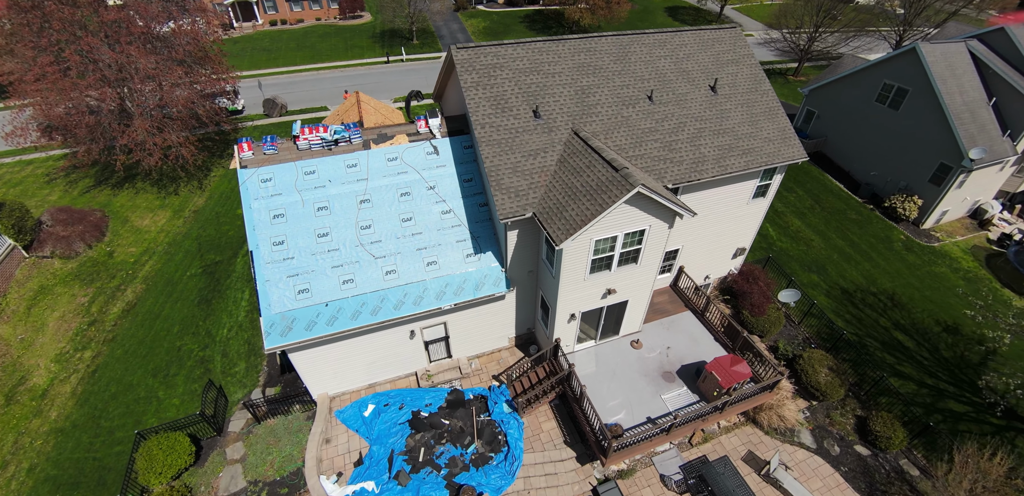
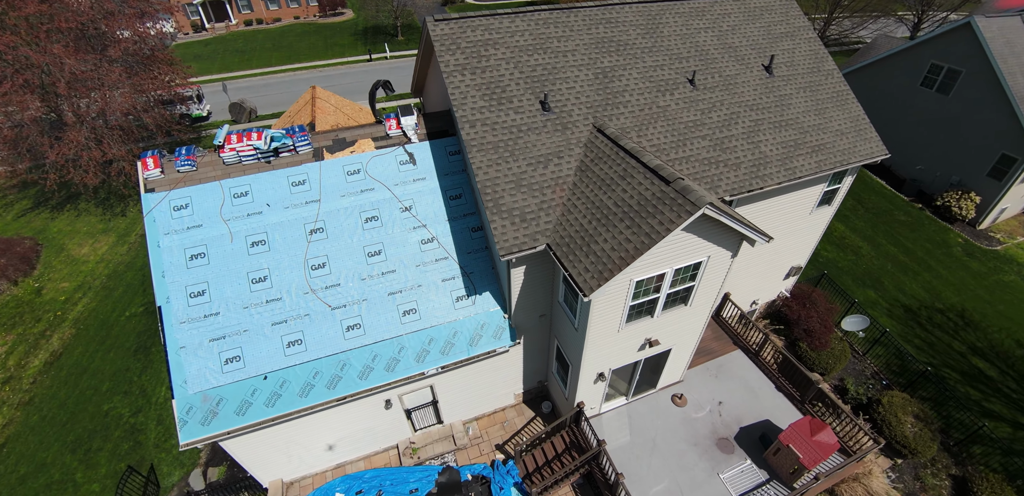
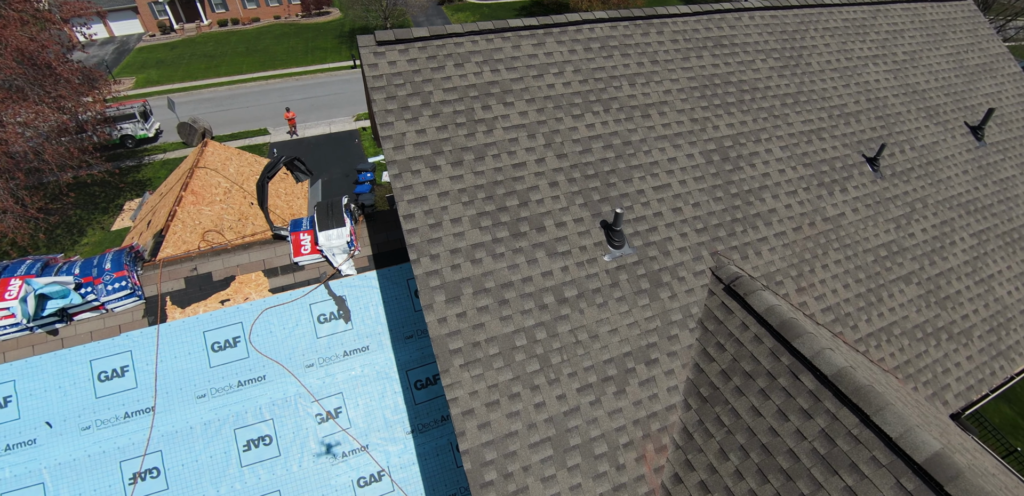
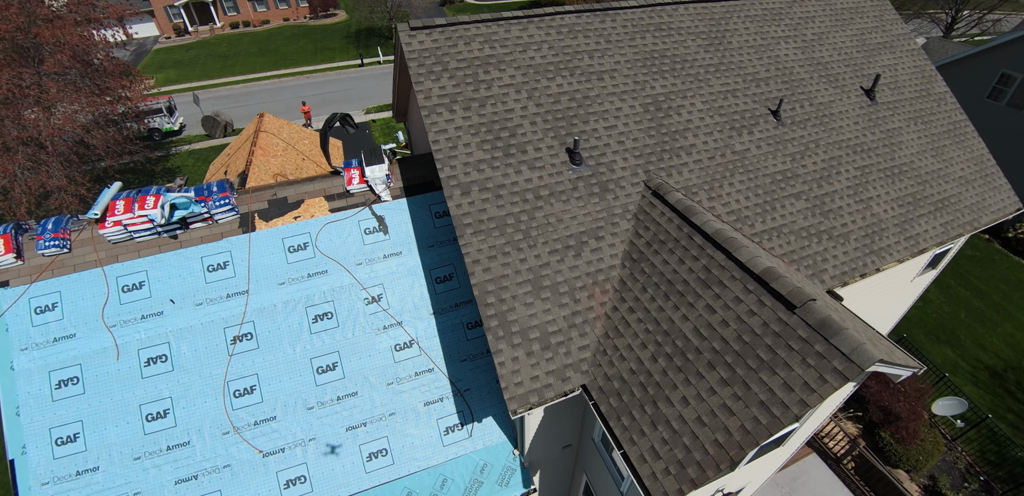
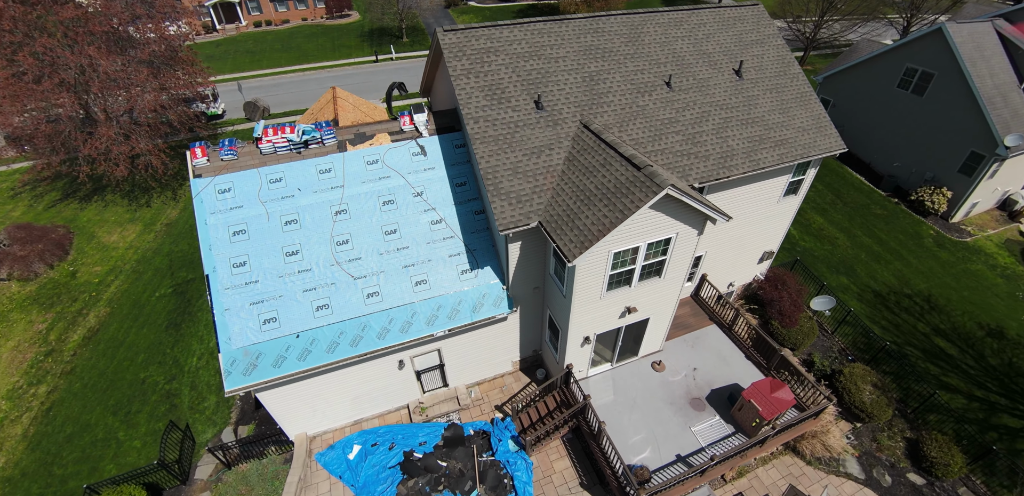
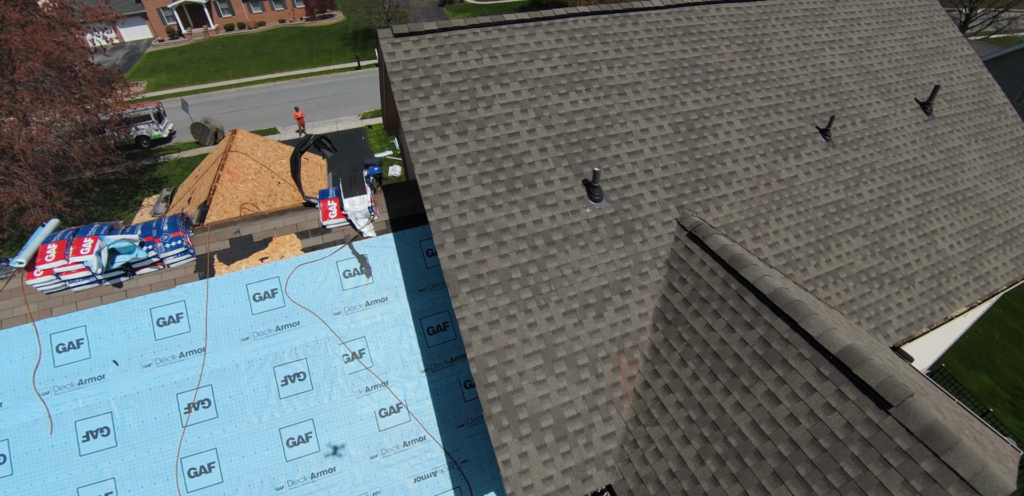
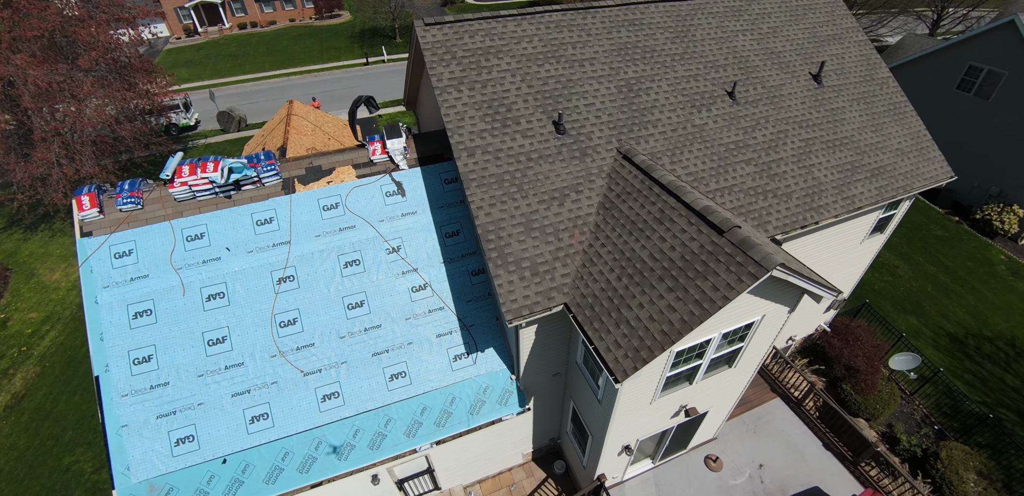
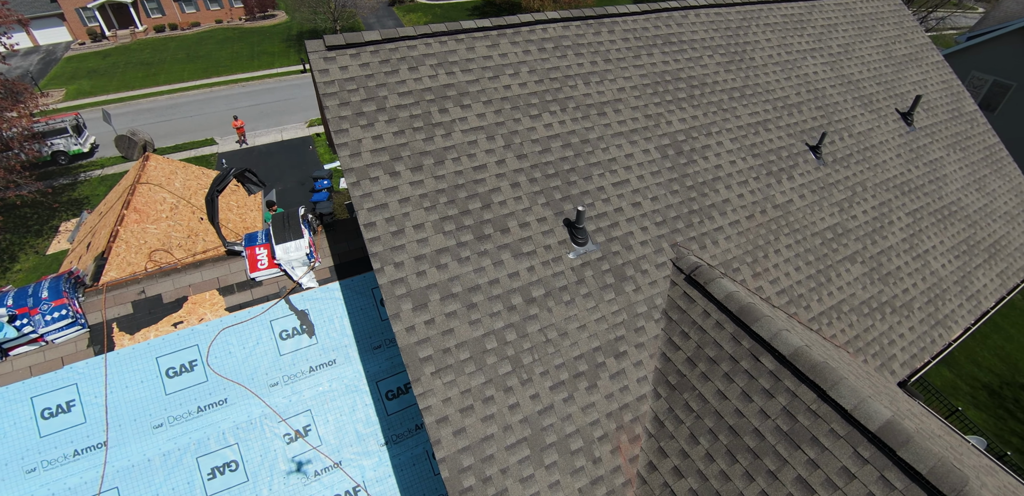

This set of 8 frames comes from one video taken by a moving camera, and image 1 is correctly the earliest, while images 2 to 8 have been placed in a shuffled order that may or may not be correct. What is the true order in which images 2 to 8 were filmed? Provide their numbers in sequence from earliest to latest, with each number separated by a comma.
5, 2, 7, 4, 6, 3, 8
